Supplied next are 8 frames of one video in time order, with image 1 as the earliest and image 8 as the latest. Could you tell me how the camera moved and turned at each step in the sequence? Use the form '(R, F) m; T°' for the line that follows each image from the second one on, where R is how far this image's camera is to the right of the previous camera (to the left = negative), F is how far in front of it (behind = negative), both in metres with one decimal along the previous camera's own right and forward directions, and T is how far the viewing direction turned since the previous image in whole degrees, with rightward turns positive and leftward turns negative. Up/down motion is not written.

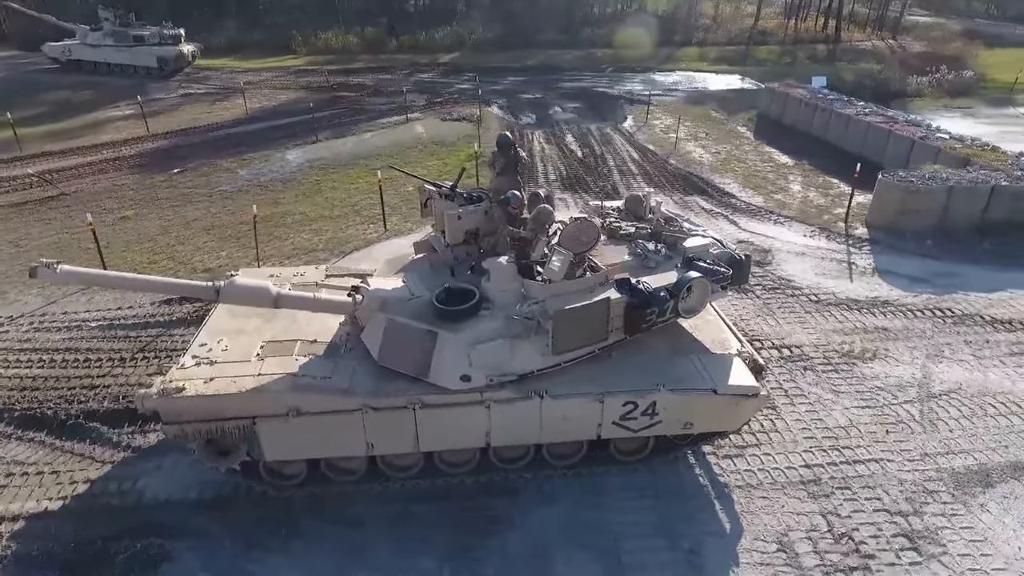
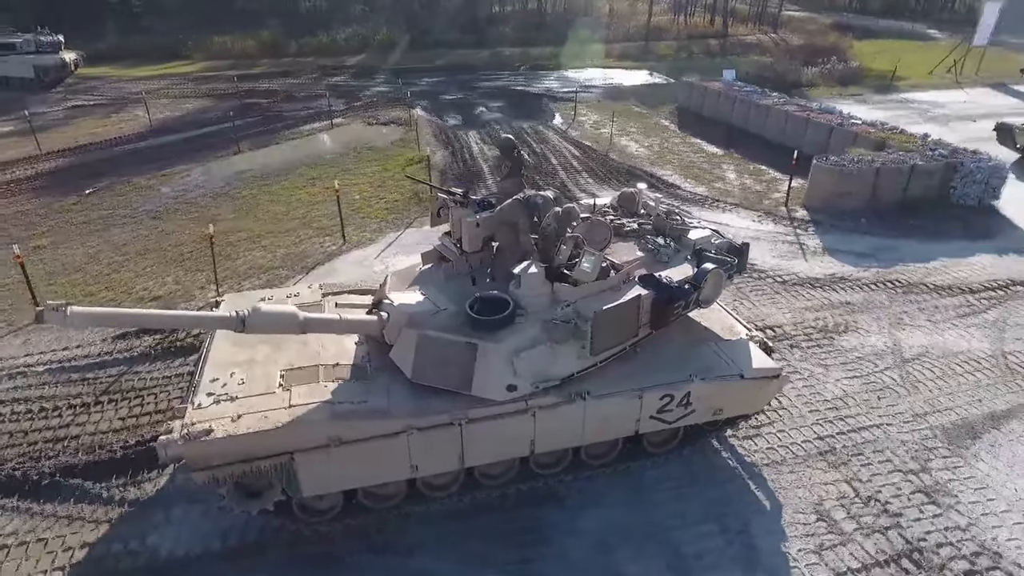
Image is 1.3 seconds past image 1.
(-1.9, +0.3) m; +8°
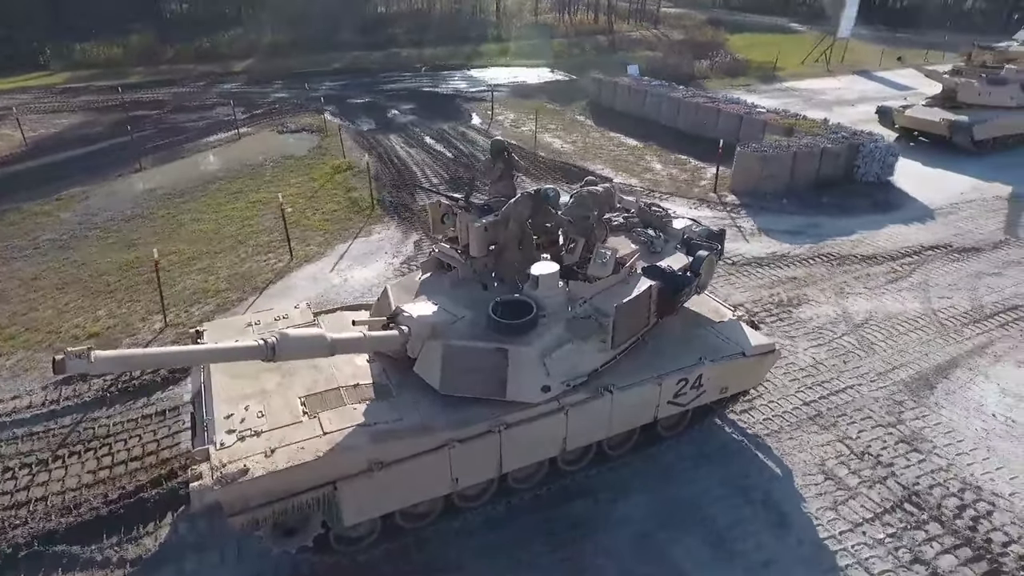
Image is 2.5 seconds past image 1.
(-1.8, +0.2) m; +9°
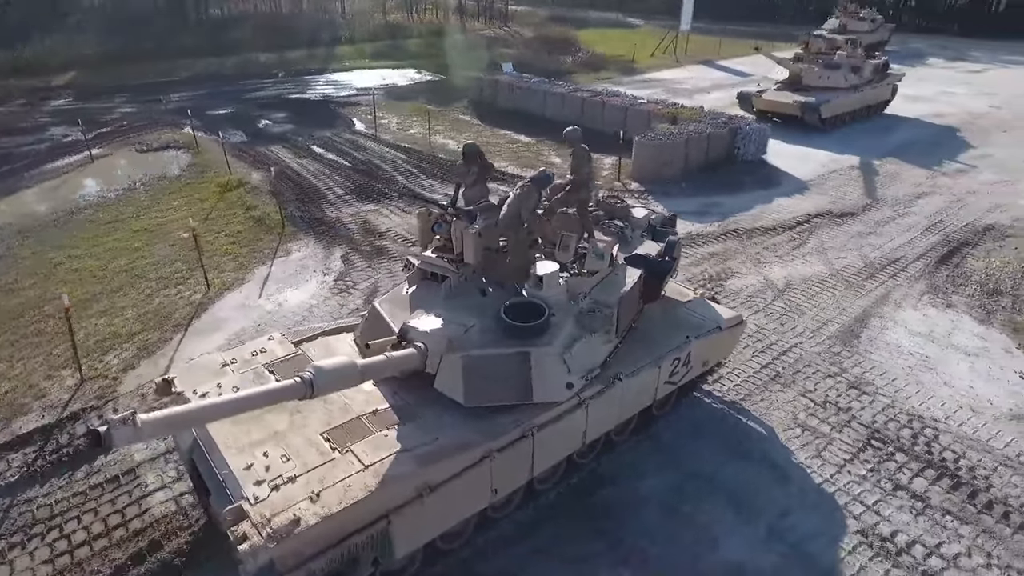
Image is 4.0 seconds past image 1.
(-2.1, +0.3) m; +12°
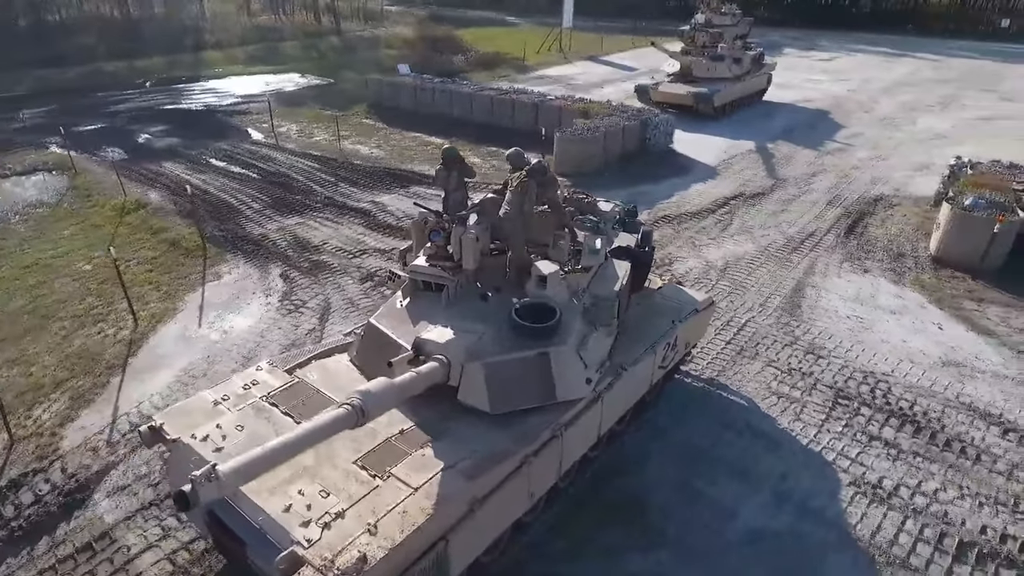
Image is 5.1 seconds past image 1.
(-1.8, +0.2) m; +10°
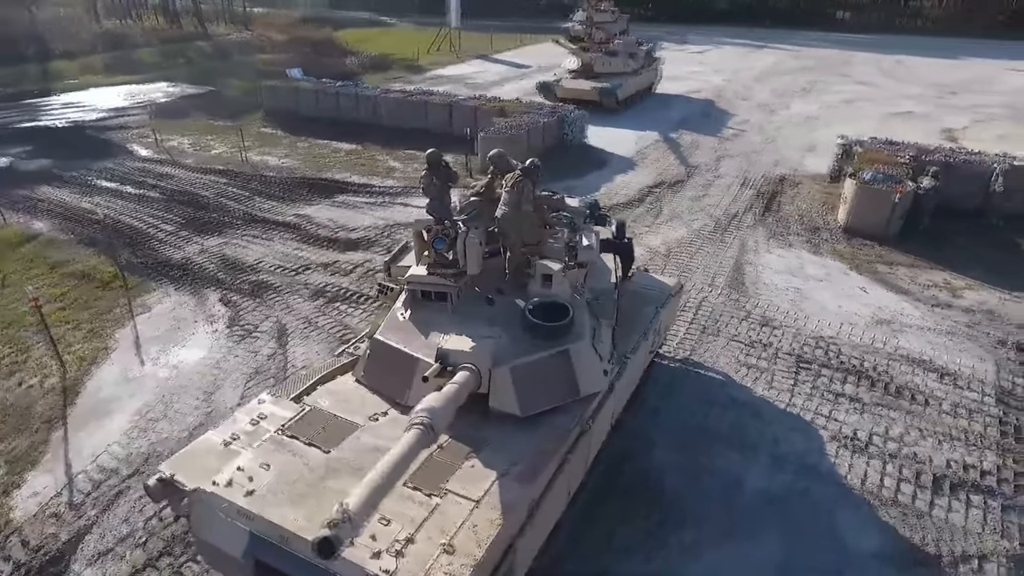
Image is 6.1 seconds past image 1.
(-1.8, +0.2) m; +10°
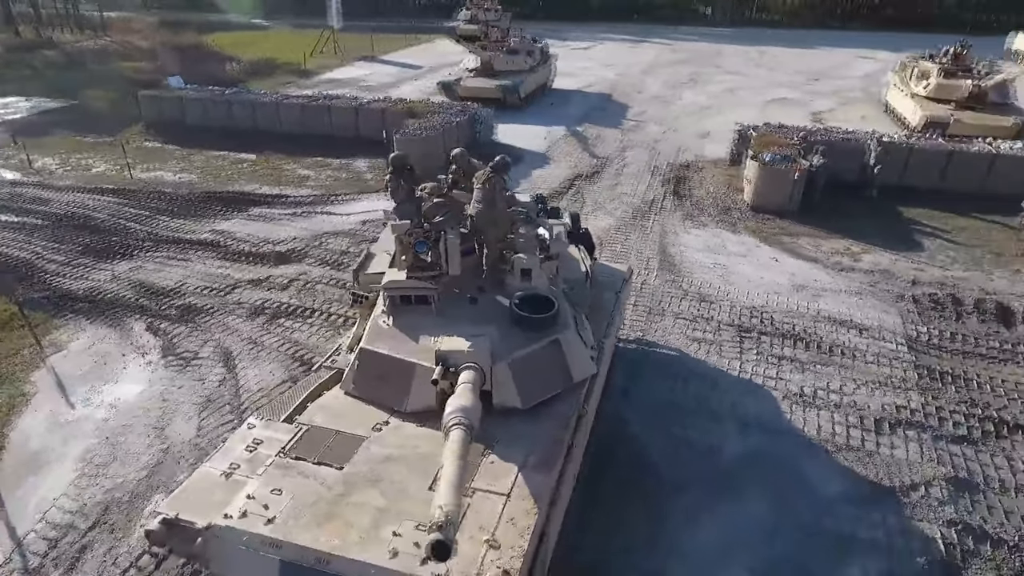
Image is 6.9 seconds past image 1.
(-1.4, 0.0) m; +10°
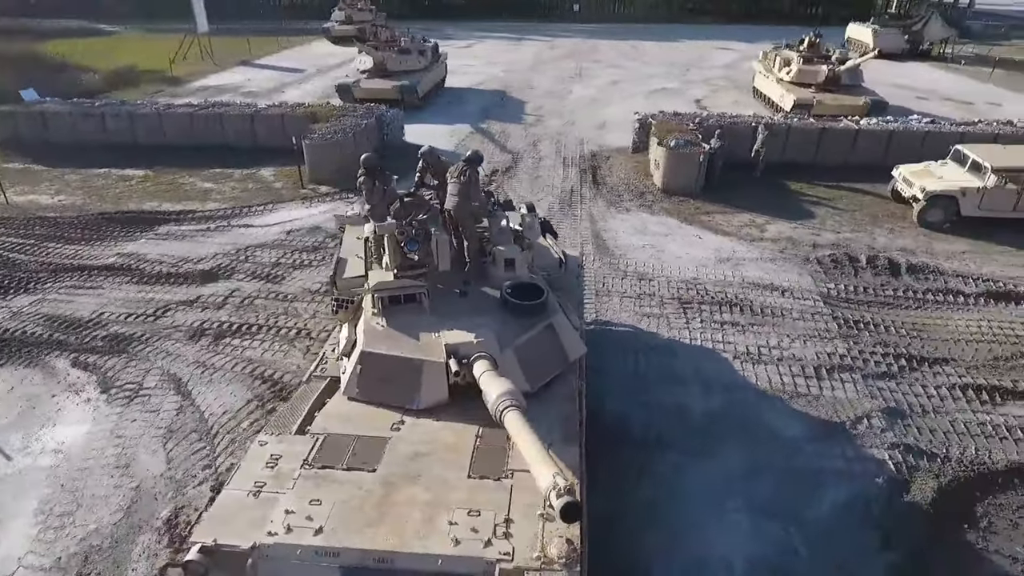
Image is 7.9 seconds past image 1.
(-1.6, -0.2) m; +10°
